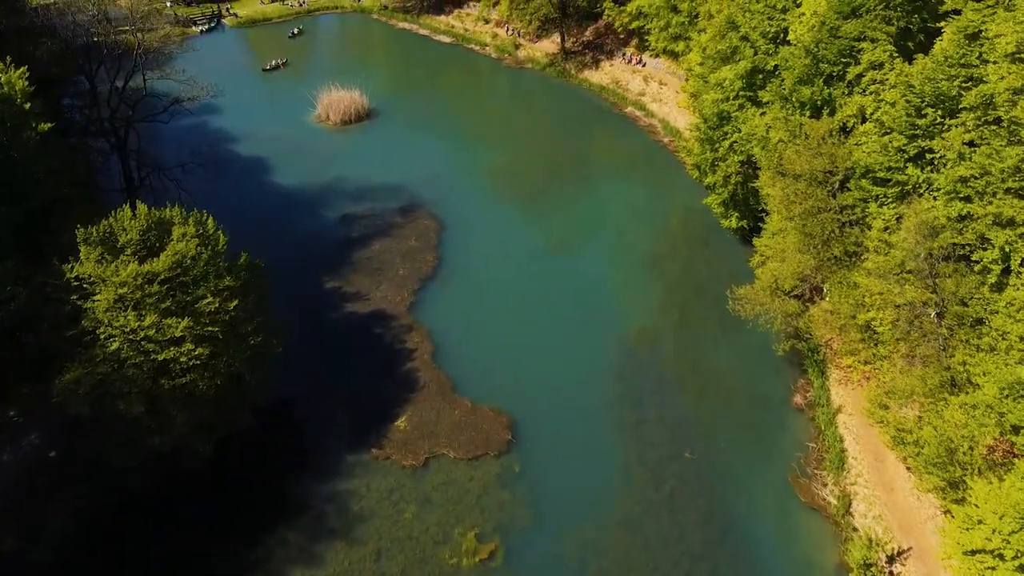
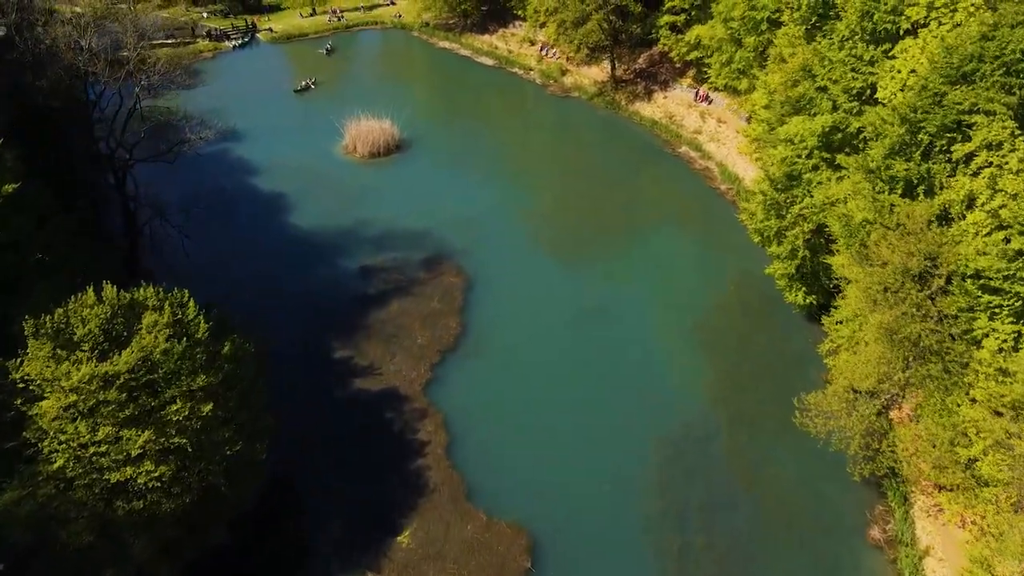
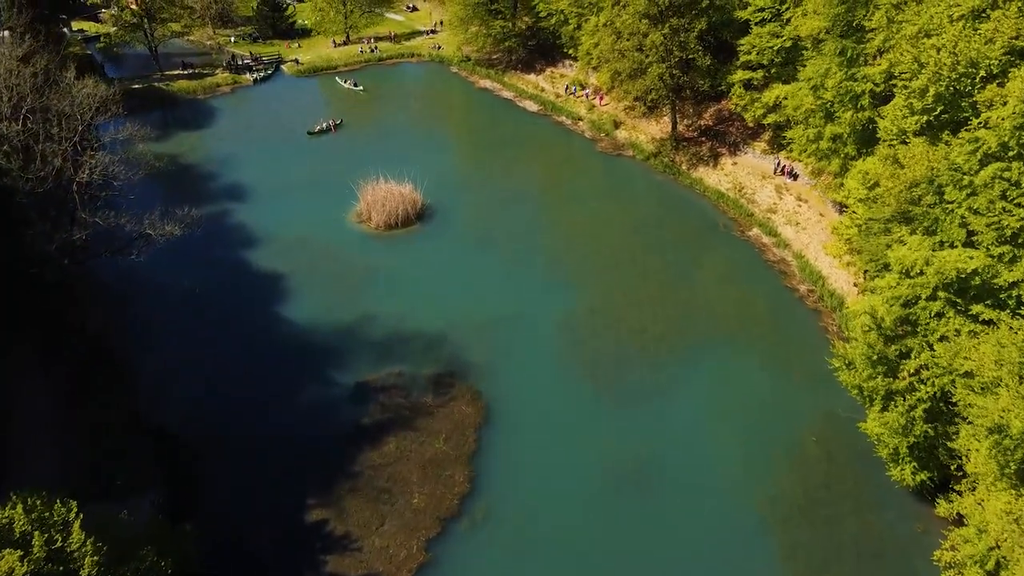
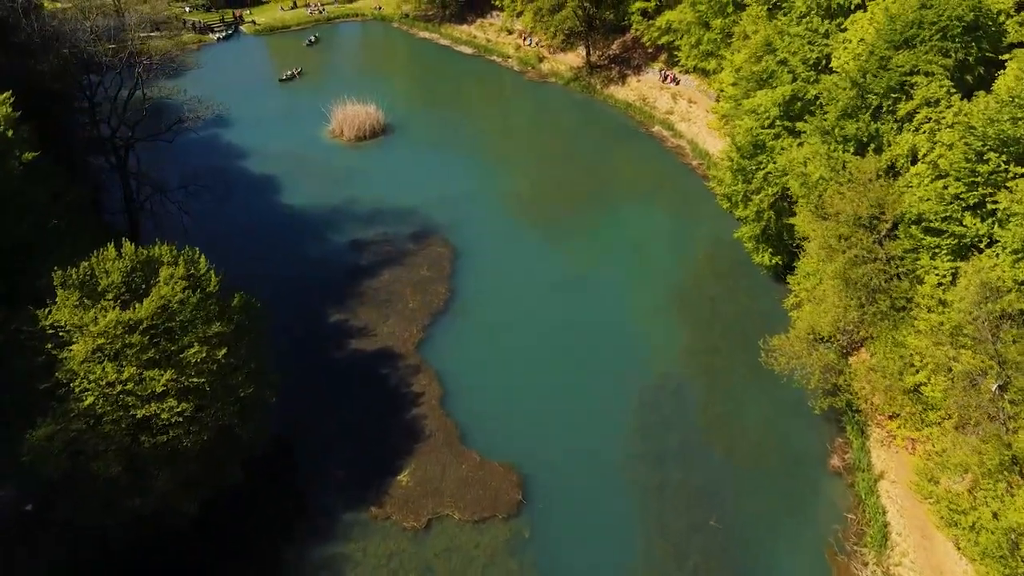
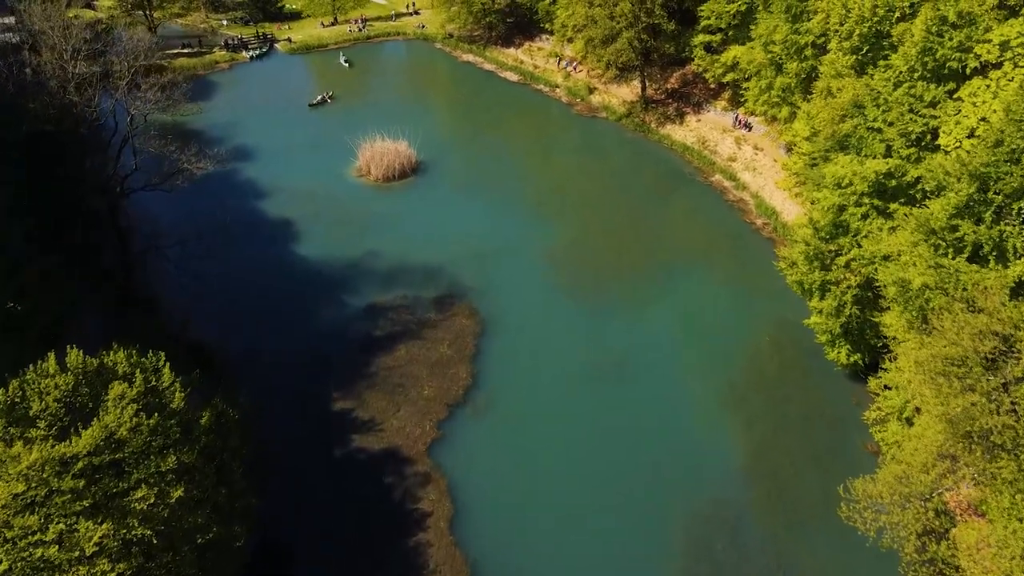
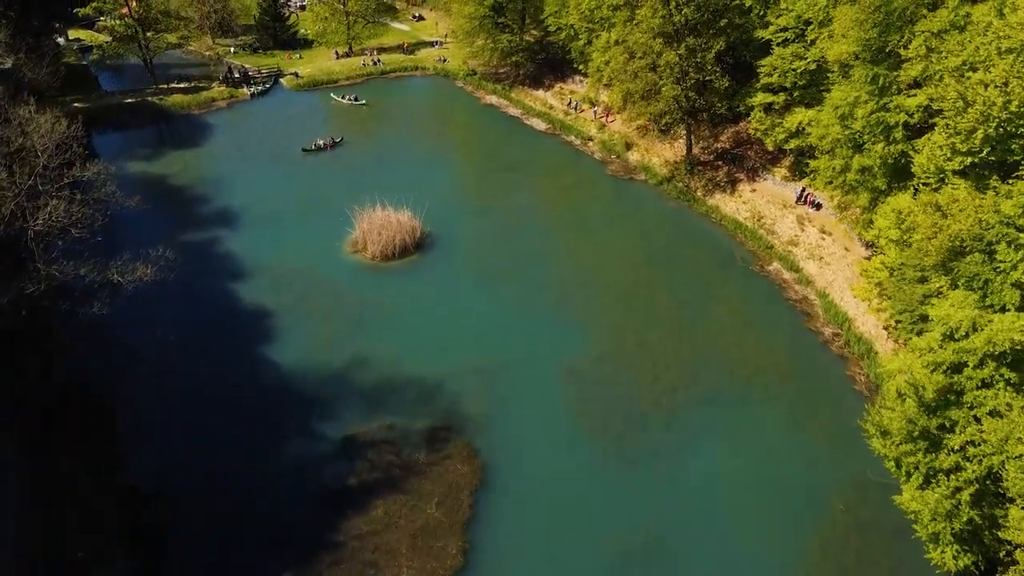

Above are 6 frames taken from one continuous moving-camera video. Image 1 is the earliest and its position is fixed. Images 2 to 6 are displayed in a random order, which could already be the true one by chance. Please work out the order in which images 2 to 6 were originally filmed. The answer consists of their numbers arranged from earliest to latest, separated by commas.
4, 2, 5, 3, 6
